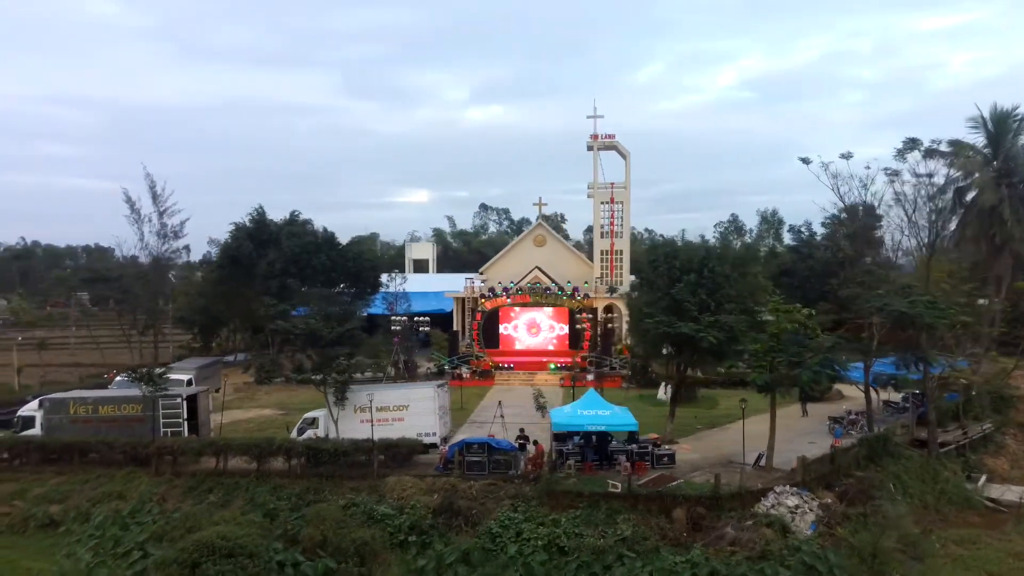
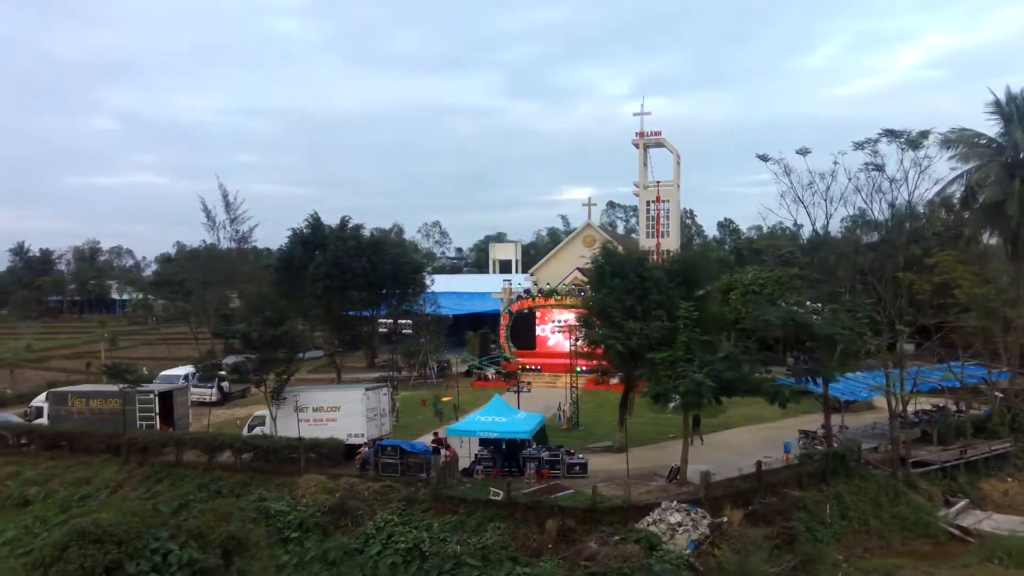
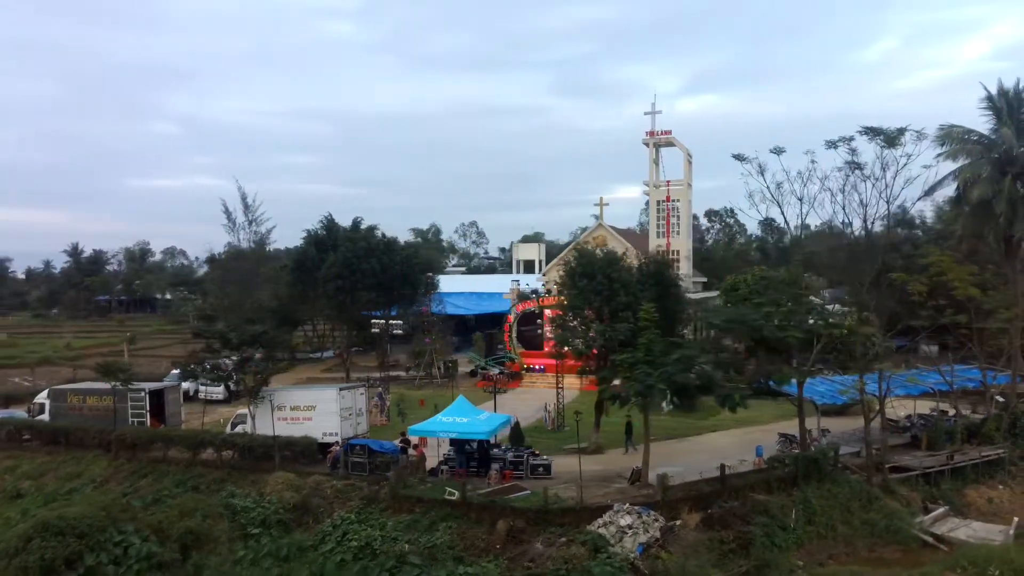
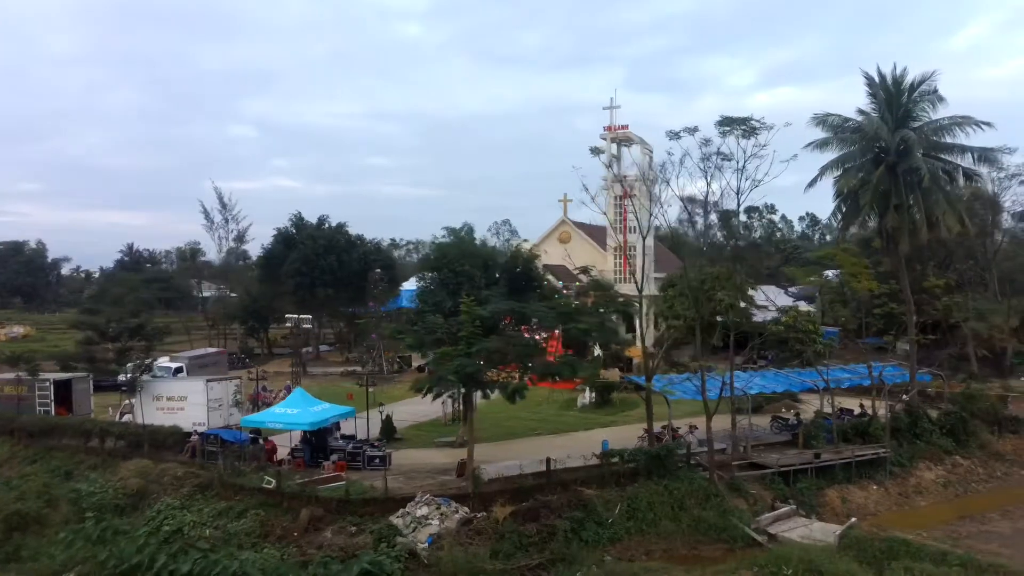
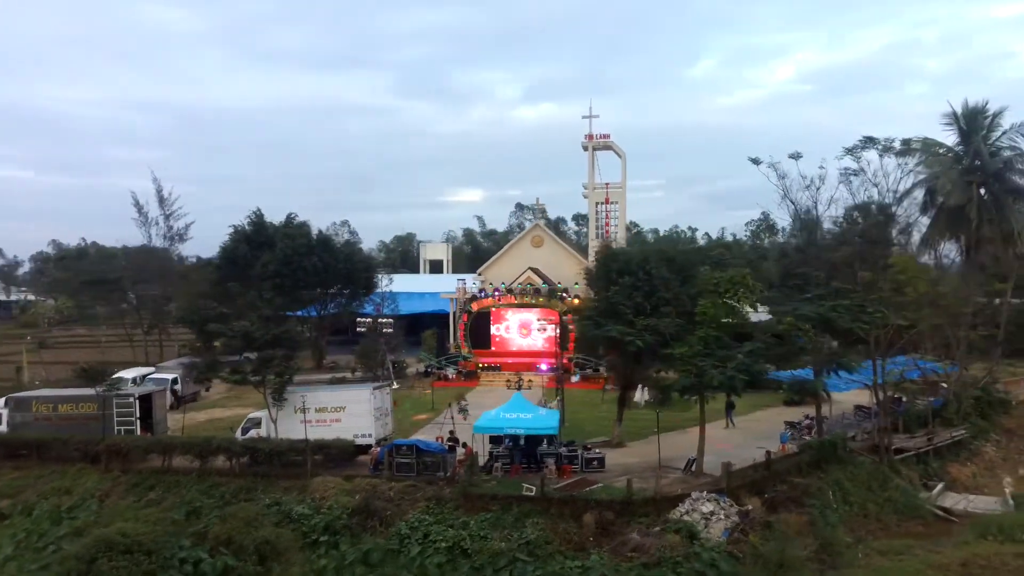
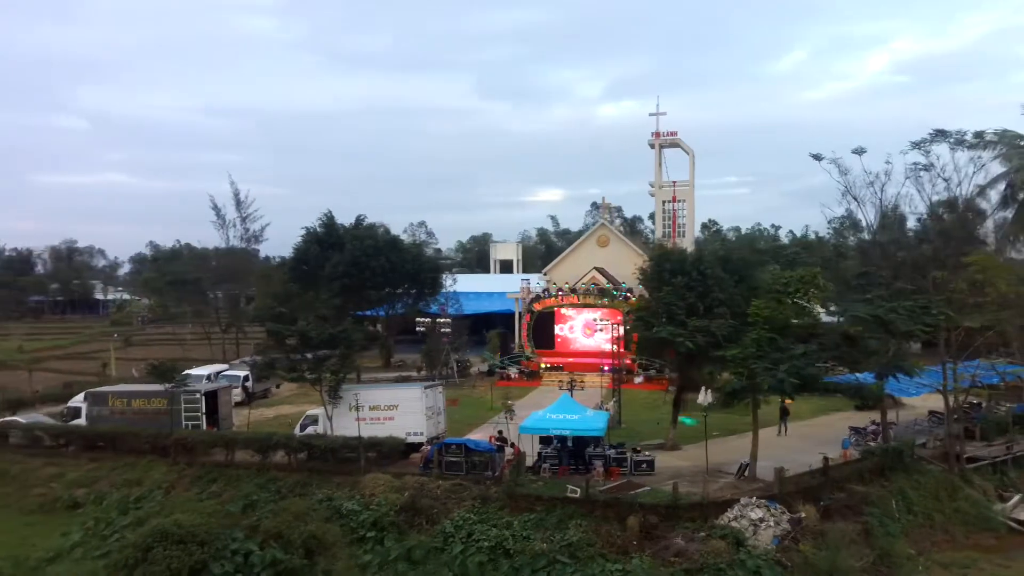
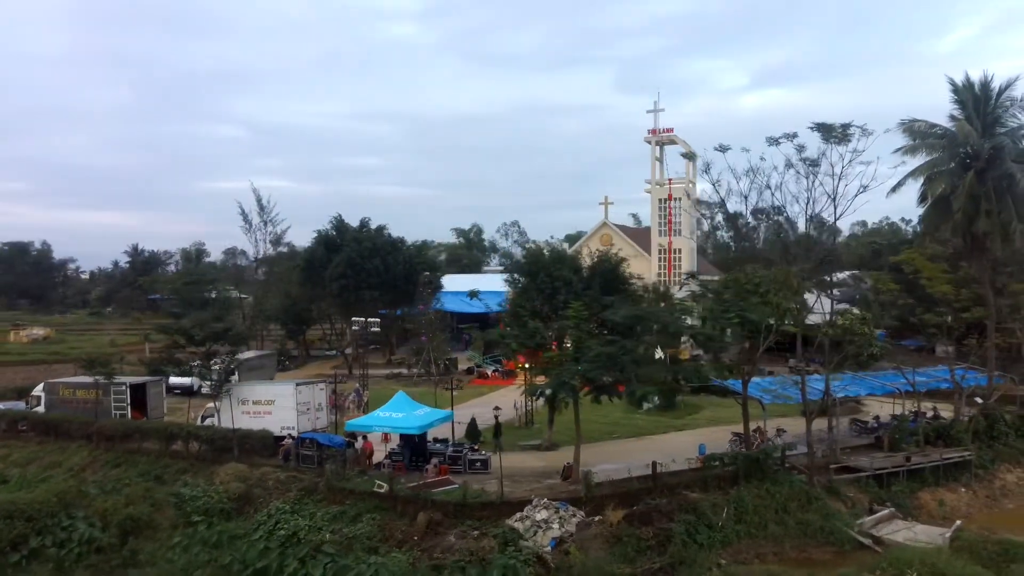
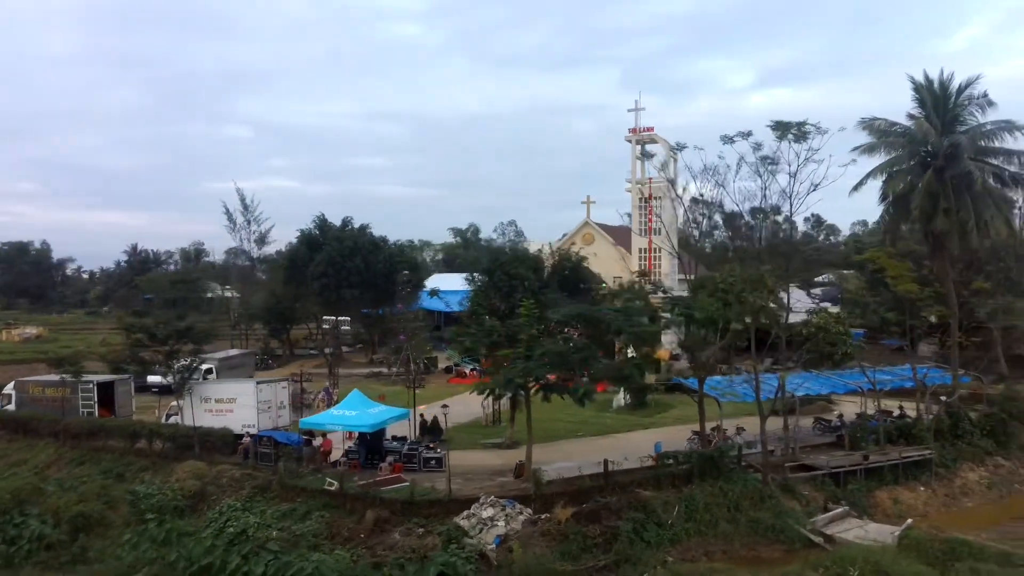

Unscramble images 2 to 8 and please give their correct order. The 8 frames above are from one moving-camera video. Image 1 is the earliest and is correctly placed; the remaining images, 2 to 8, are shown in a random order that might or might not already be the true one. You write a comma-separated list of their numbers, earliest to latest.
5, 6, 2, 3, 7, 8, 4
